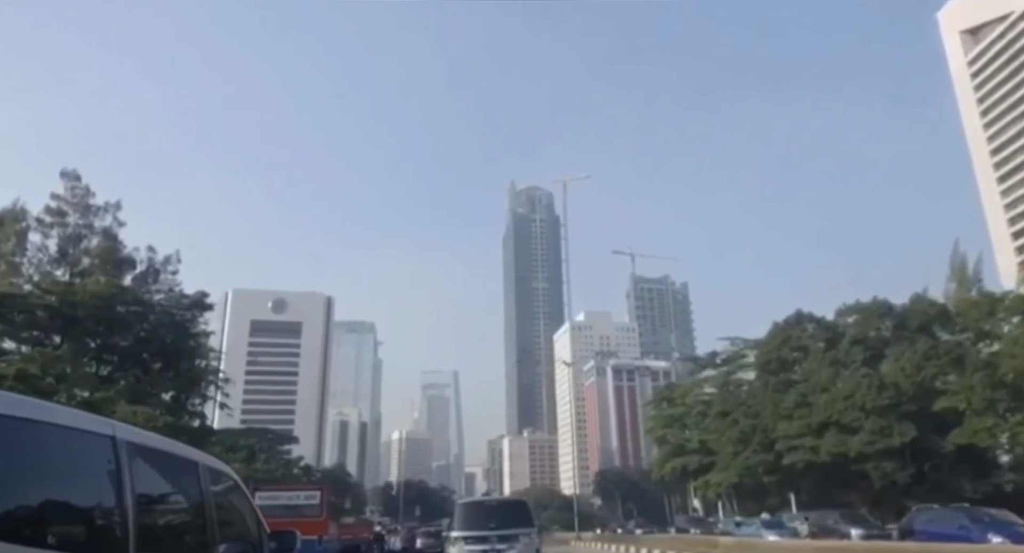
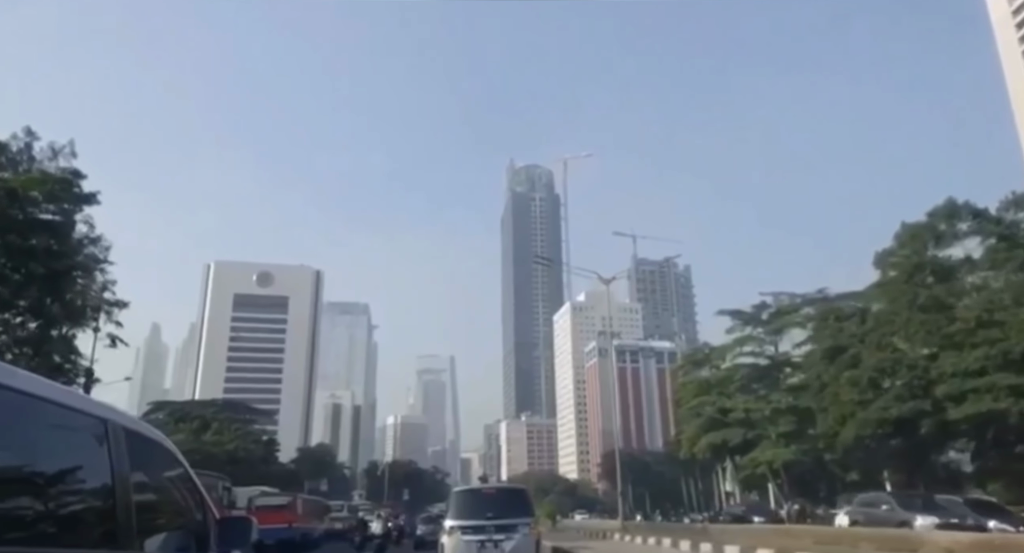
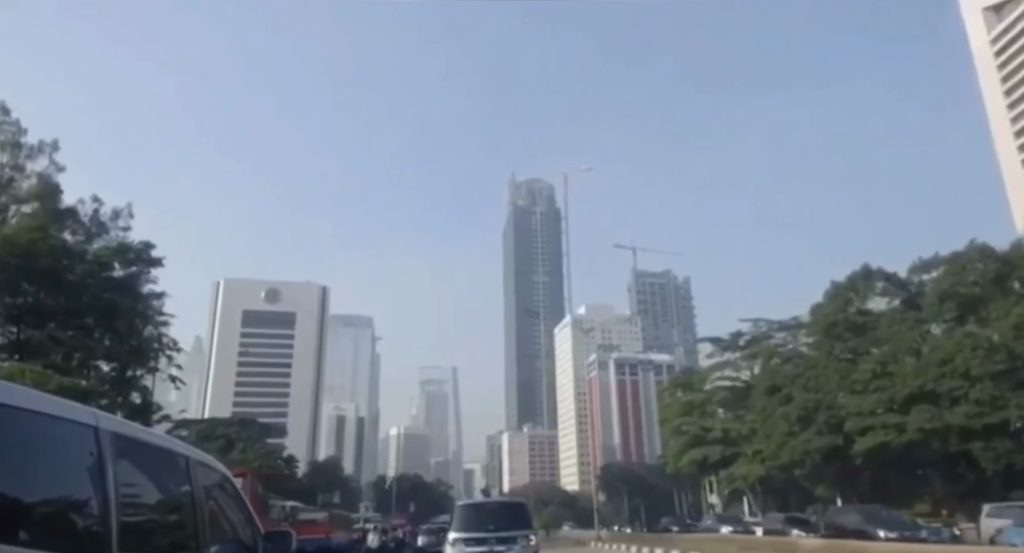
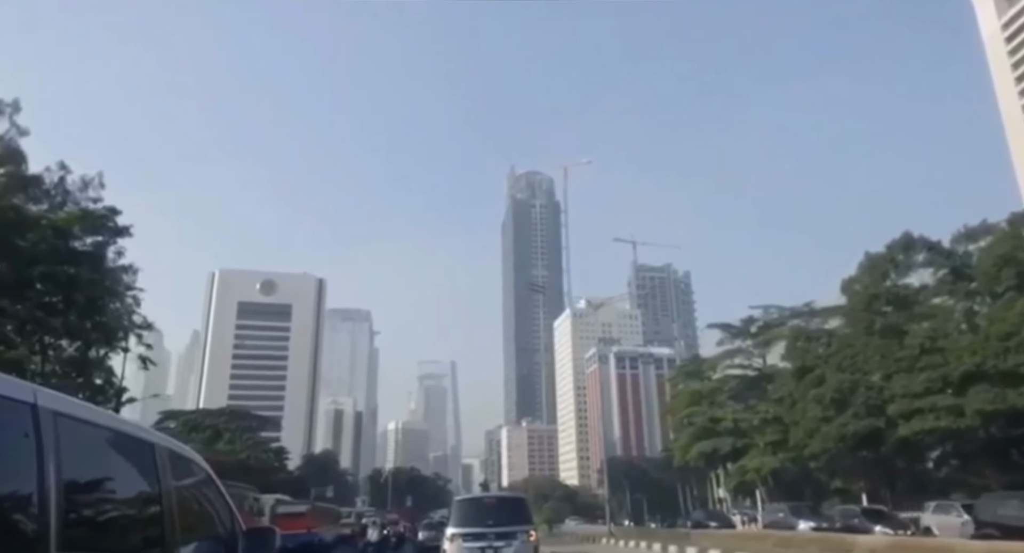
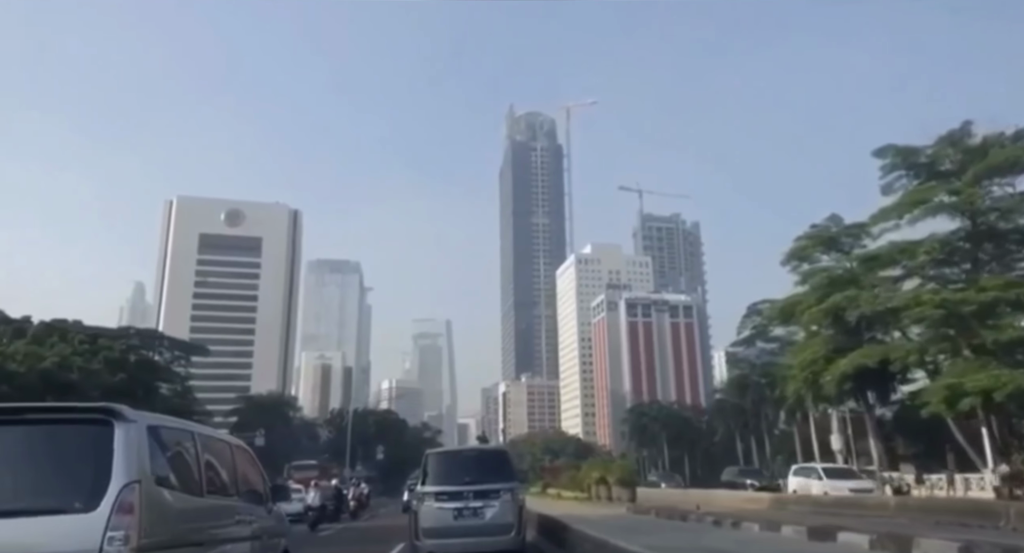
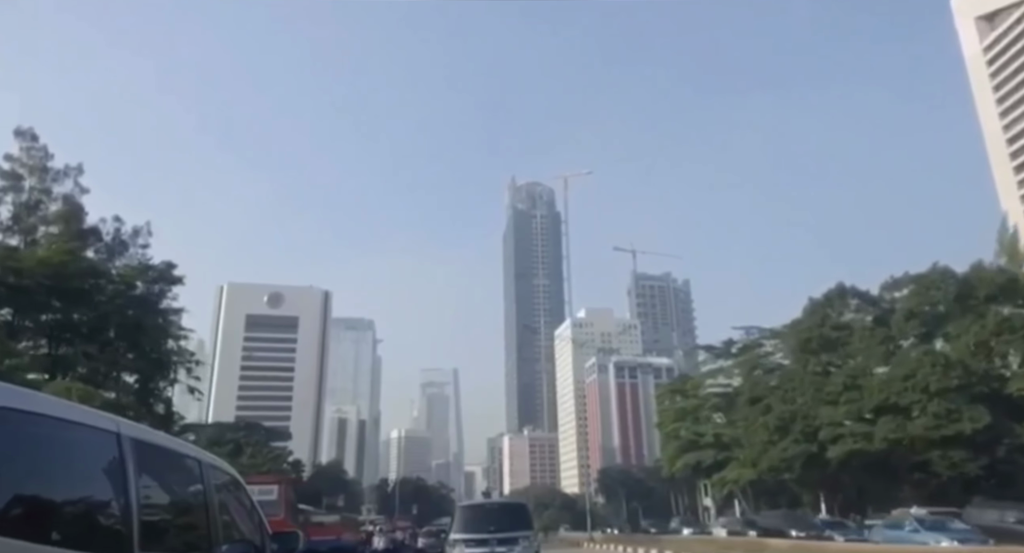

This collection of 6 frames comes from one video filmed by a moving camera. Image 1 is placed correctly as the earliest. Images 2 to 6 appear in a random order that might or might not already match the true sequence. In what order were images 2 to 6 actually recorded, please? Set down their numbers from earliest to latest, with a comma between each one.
6, 3, 4, 2, 5
